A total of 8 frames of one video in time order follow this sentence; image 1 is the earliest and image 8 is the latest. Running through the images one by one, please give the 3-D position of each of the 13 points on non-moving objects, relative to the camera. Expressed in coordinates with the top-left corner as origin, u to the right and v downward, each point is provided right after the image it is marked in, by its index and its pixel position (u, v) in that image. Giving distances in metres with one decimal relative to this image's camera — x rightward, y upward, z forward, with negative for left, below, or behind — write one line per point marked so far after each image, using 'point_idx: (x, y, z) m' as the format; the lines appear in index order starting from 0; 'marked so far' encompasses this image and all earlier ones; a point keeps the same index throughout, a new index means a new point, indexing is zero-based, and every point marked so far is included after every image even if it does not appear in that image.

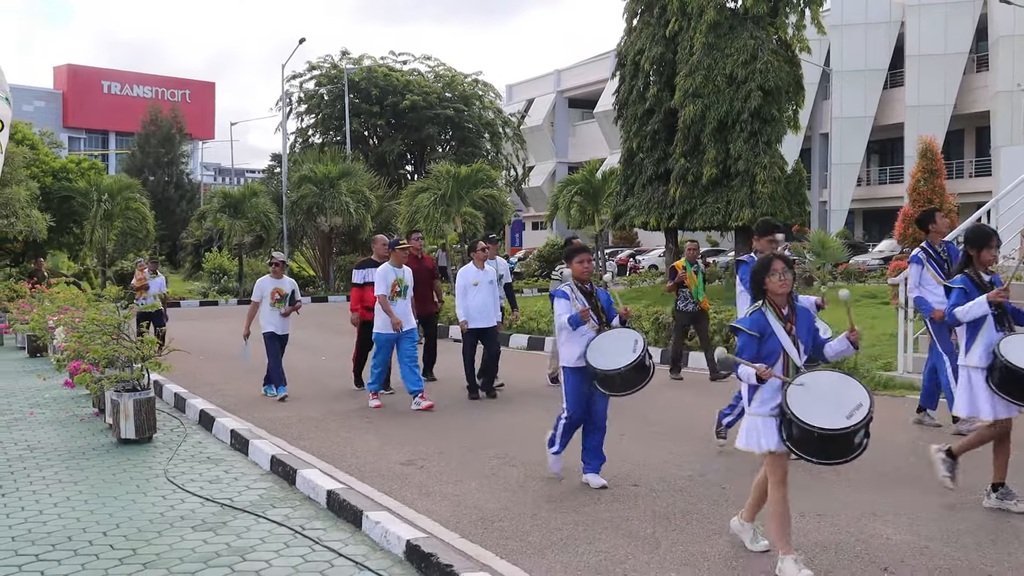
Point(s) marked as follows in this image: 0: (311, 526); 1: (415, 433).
0: (-1.0, -1.2, +5.8) m
1: (-0.6, -1.0, +8.4) m
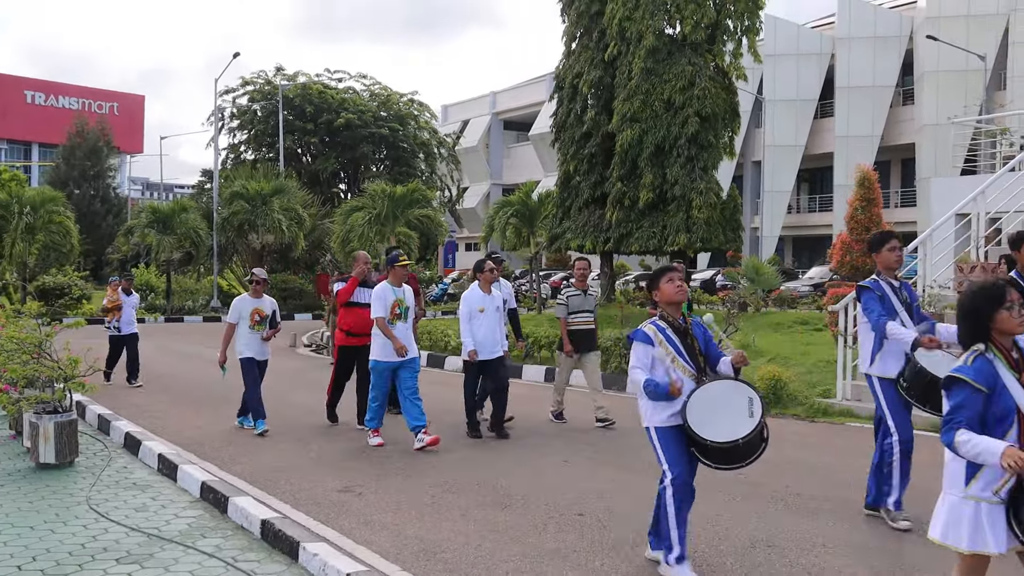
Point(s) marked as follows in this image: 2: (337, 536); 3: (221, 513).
0: (-1.3, -1.3, +5.7) m
1: (-1.1, -1.2, +8.3) m
2: (-0.9, -1.3, +6.1) m
3: (-1.6, -1.2, +6.6) m
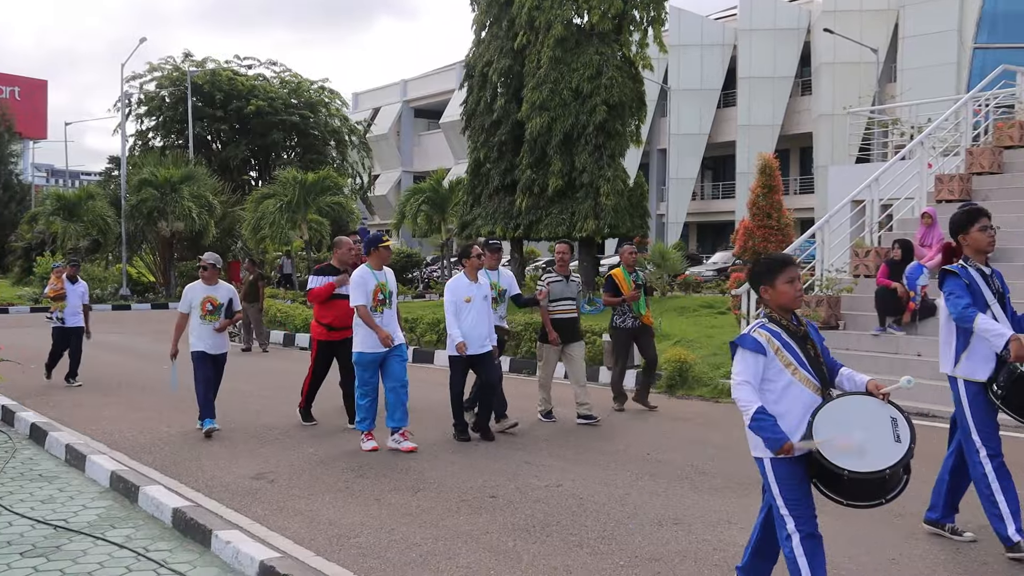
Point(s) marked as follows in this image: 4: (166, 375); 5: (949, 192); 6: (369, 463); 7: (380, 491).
0: (-1.7, -1.2, +5.7) m
1: (-1.7, -1.1, +8.3) m
2: (-1.4, -1.2, +6.1) m
3: (-2.1, -1.2, +6.6) m
4: (-3.3, -0.8, +11.5) m
5: (+3.7, +0.8, +10.3) m
6: (-1.0, -1.1, +7.7) m
7: (-0.8, -1.2, +7.0) m
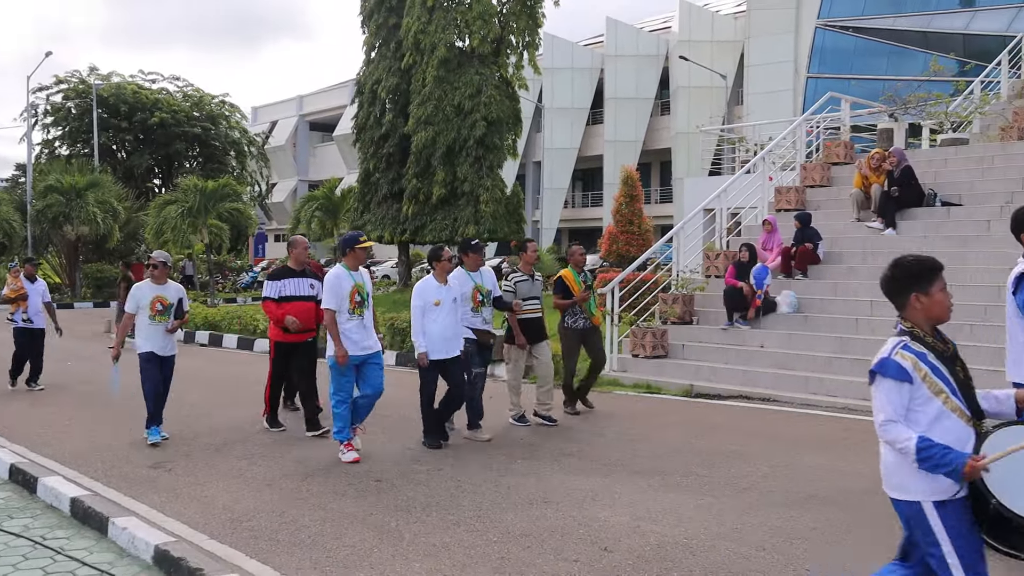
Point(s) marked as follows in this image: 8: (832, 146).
0: (-2.3, -1.2, +6.2) m
1: (-2.6, -1.1, +8.8) m
2: (-2.0, -1.2, +6.7) m
3: (-2.8, -1.2, +7.1) m
4: (-4.5, -0.9, +11.9) m
5: (+2.7, +0.8, +11.3) m
6: (-1.7, -1.1, +8.3) m
7: (-1.5, -1.2, +7.6) m
8: (+3.3, +1.4, +12.1) m
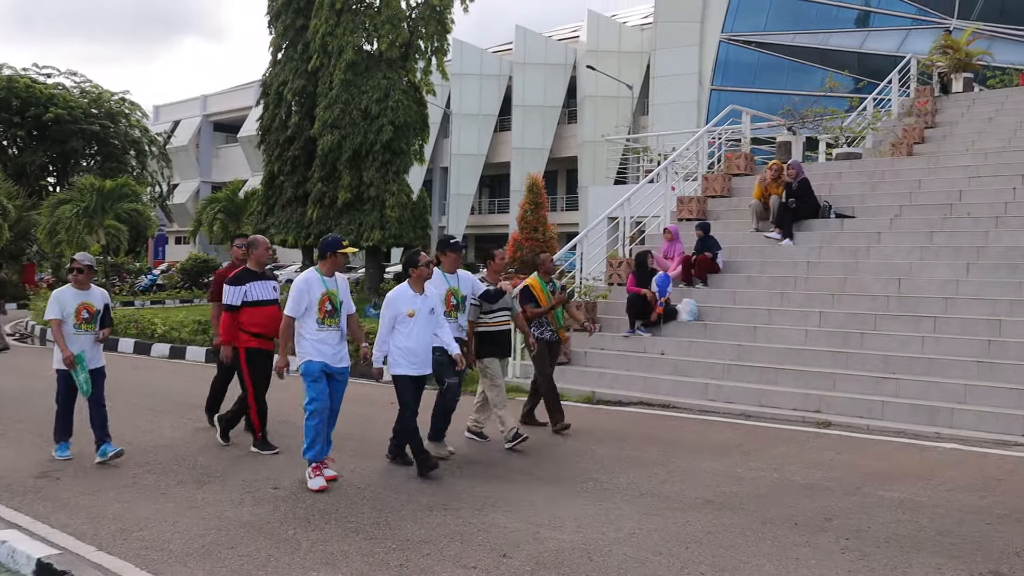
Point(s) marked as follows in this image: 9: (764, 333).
0: (-2.7, -1.2, +6.0) m
1: (-3.2, -1.1, +8.5) m
2: (-2.5, -1.2, +6.5) m
3: (-3.3, -1.2, +6.8) m
4: (-5.5, -0.9, +11.3) m
5: (+1.7, +0.7, +11.5) m
6: (-2.4, -1.2, +8.1) m
7: (-2.1, -1.2, +7.4) m
8: (+2.3, +1.3, +12.4) m
9: (+2.0, -0.4, +9.7) m
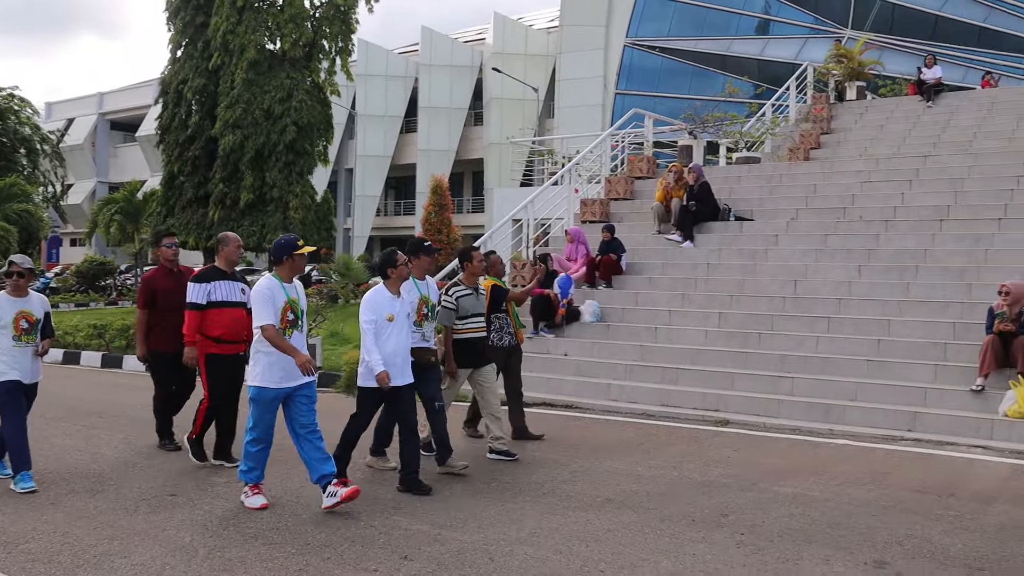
0: (-3.1, -1.2, +5.7) m
1: (-3.9, -1.1, +8.2) m
2: (-2.9, -1.2, +6.2) m
3: (-3.8, -1.2, +6.4) m
4: (-6.4, -0.9, +10.8) m
5: (+0.8, +0.7, +11.7) m
6: (-3.0, -1.2, +7.8) m
7: (-2.6, -1.2, +7.2) m
8: (+1.2, +1.3, +12.5) m
9: (+1.3, -0.4, +9.9) m
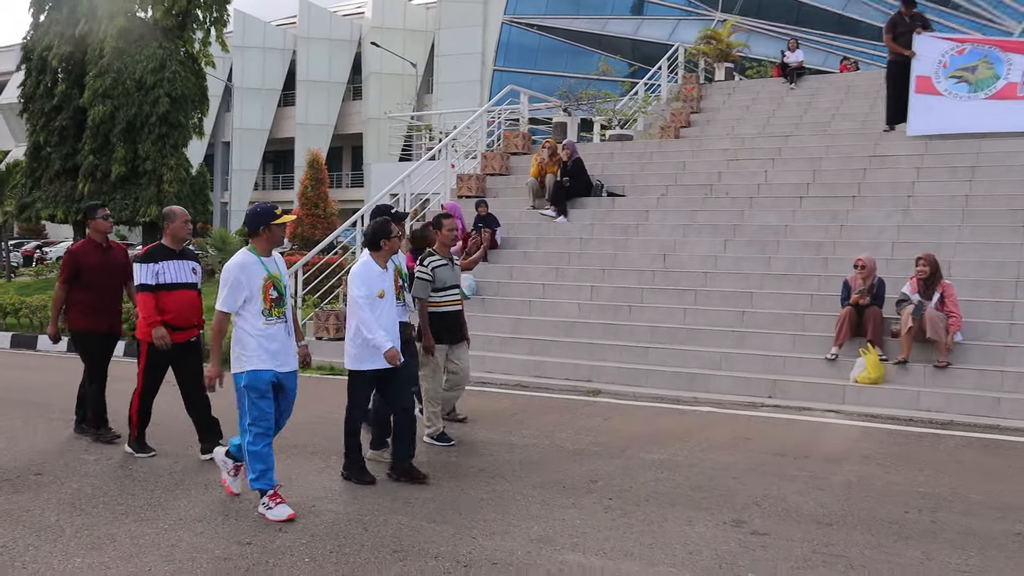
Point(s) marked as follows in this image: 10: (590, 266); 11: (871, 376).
0: (-3.6, -1.2, +5.4) m
1: (-4.7, -1.0, +7.7) m
2: (-3.5, -1.1, +5.9) m
3: (-4.3, -1.1, +6.1) m
4: (-7.5, -0.7, +10.0) m
5: (-0.5, +1.0, +11.8) m
6: (-3.8, -1.0, +7.5) m
7: (-3.3, -1.1, +6.9) m
8: (-0.1, +1.6, +12.7) m
9: (+0.2, -0.2, +10.1) m
10: (+0.7, +0.2, +10.4) m
11: (+2.4, -0.6, +8.1) m
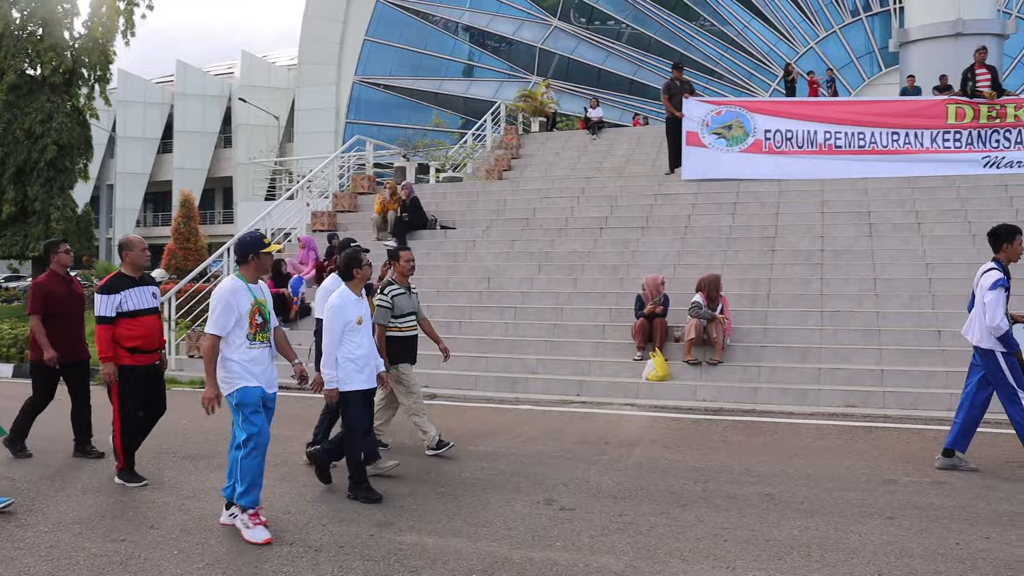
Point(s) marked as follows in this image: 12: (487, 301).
0: (-4.1, -1.4, +6.2) m
1: (-5.6, -1.2, +8.4) m
2: (-4.1, -1.4, +6.8) m
3: (-5.0, -1.3, +6.8) m
4: (-8.8, -1.0, +10.1) m
5: (-2.3, +0.8, +13.1) m
6: (-4.7, -1.3, +8.3) m
7: (-4.2, -1.3, +7.8) m
8: (-2.2, +1.4, +14.1) m
9: (-1.3, -0.3, +11.6) m
10: (-0.9, 0.0, +12.0) m
11: (+1.2, -0.7, +10.0) m
12: (-0.3, -0.1, +11.7) m
